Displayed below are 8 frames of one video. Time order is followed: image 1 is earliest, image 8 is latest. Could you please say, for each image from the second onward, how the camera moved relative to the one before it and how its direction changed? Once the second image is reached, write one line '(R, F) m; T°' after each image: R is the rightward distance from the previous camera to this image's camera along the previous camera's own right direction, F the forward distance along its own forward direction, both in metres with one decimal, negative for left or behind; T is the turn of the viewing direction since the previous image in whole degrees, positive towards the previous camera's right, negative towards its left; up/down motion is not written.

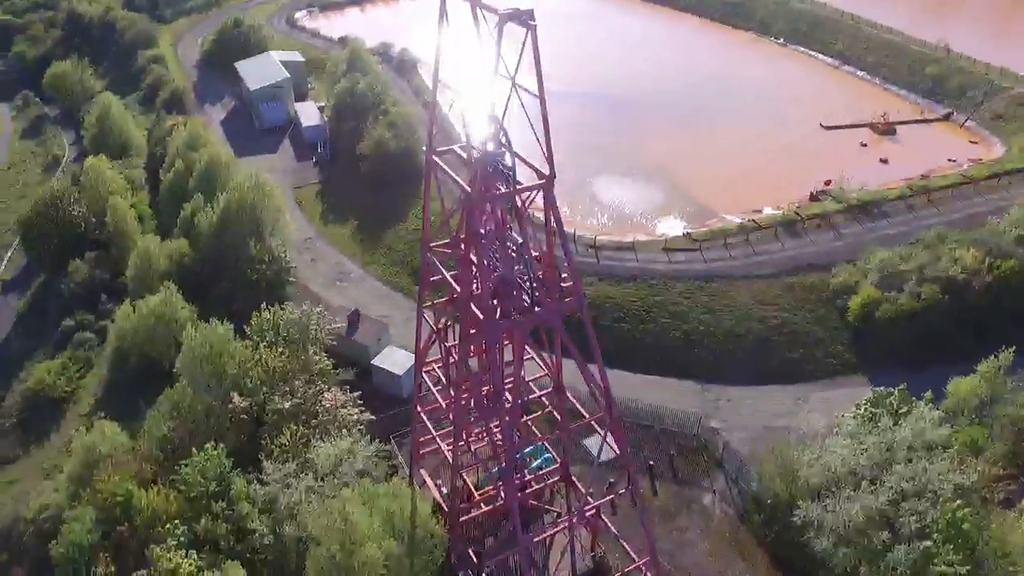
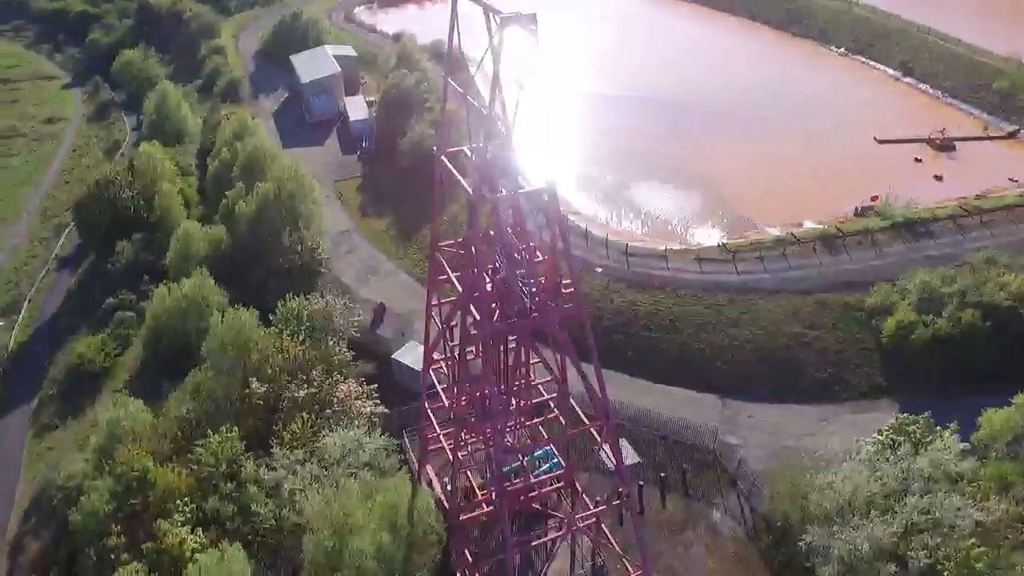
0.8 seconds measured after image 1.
(+1.7, 0.0) m; -4°
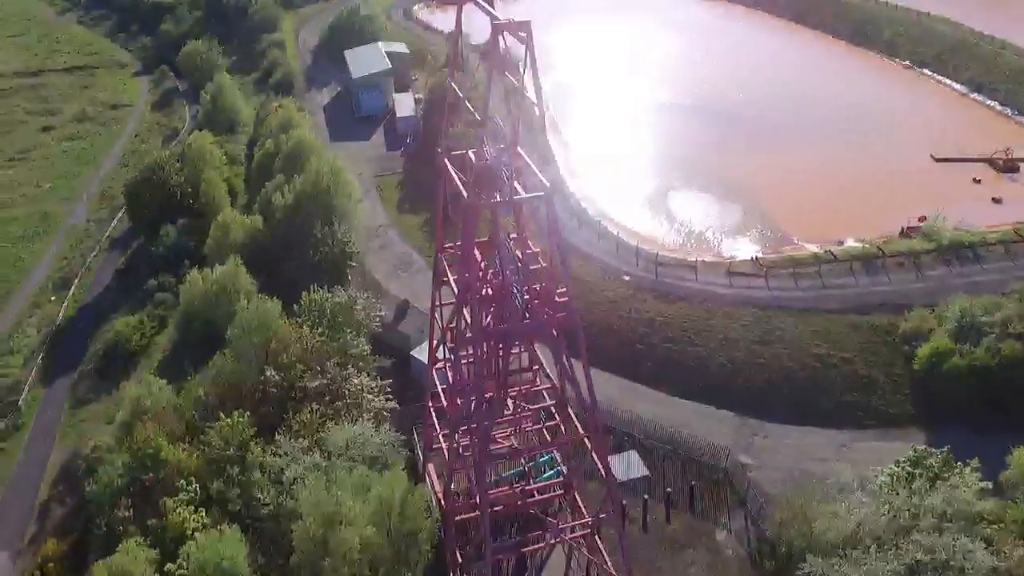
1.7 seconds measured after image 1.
(+2.0, 0.0) m; -5°
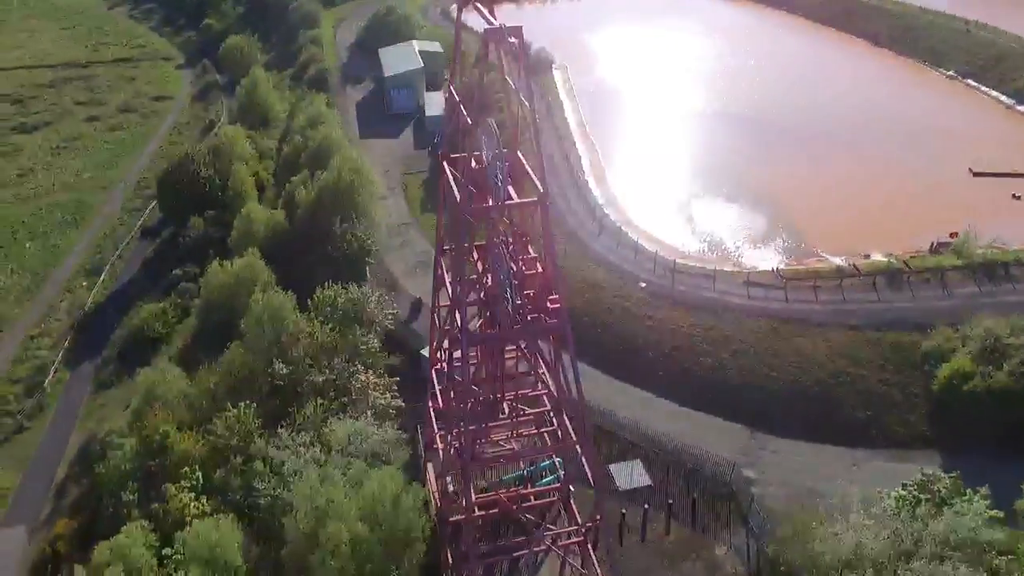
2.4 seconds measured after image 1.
(+1.4, 0.0) m; -3°
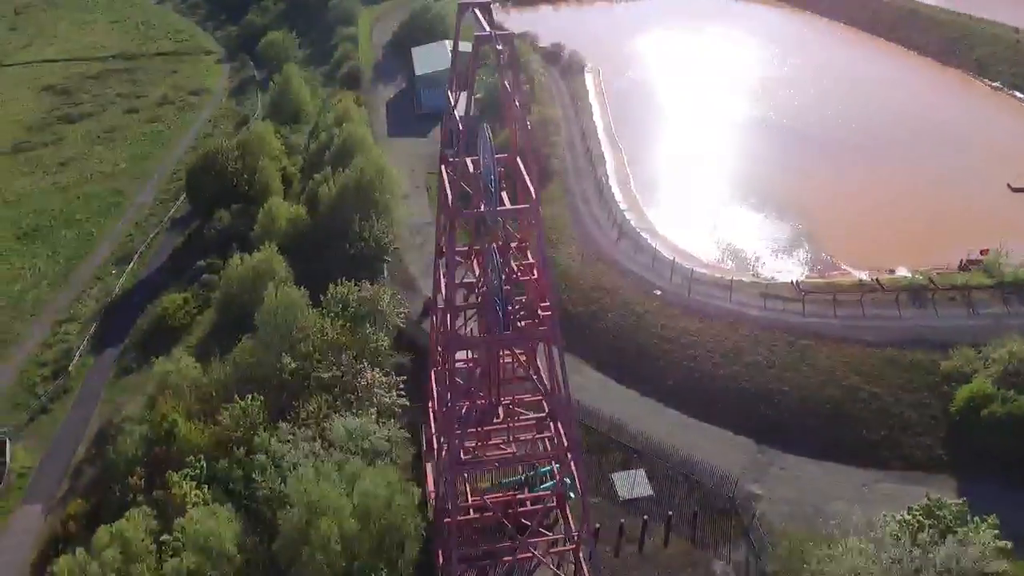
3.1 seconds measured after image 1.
(+1.4, 0.0) m; -3°
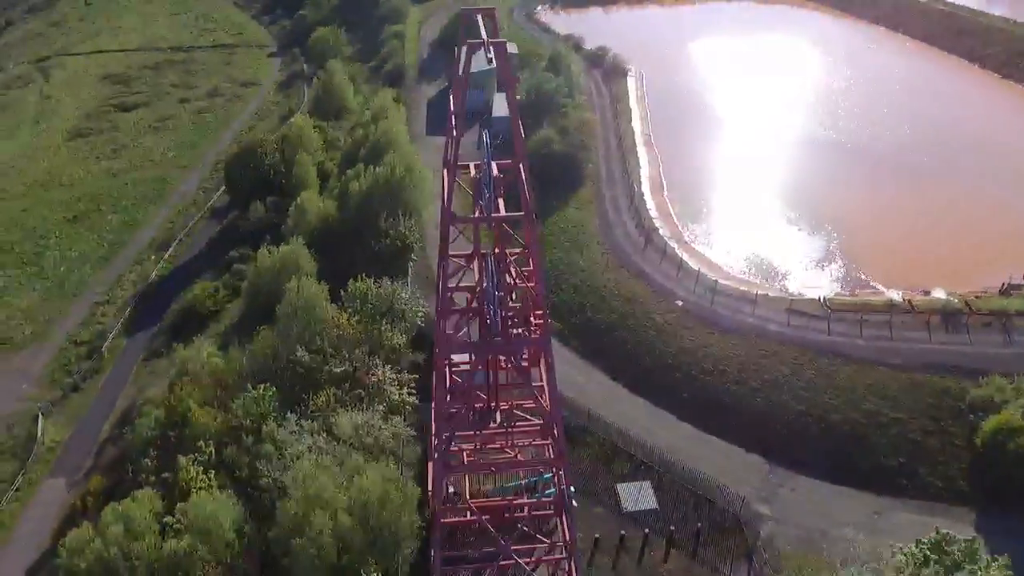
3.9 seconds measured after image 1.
(+1.6, +0.1) m; -4°
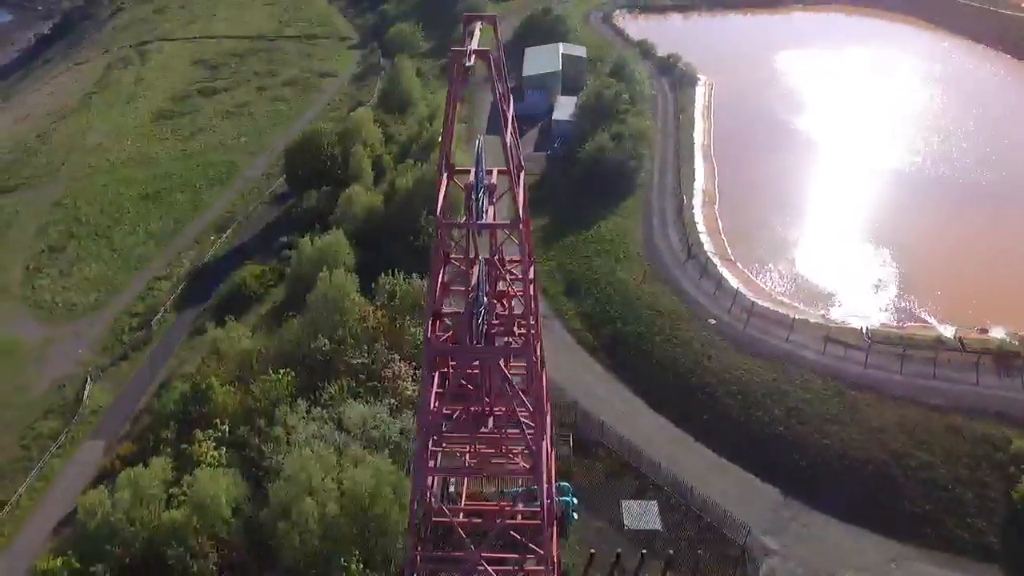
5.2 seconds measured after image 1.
(+2.8, +0.2) m; -6°
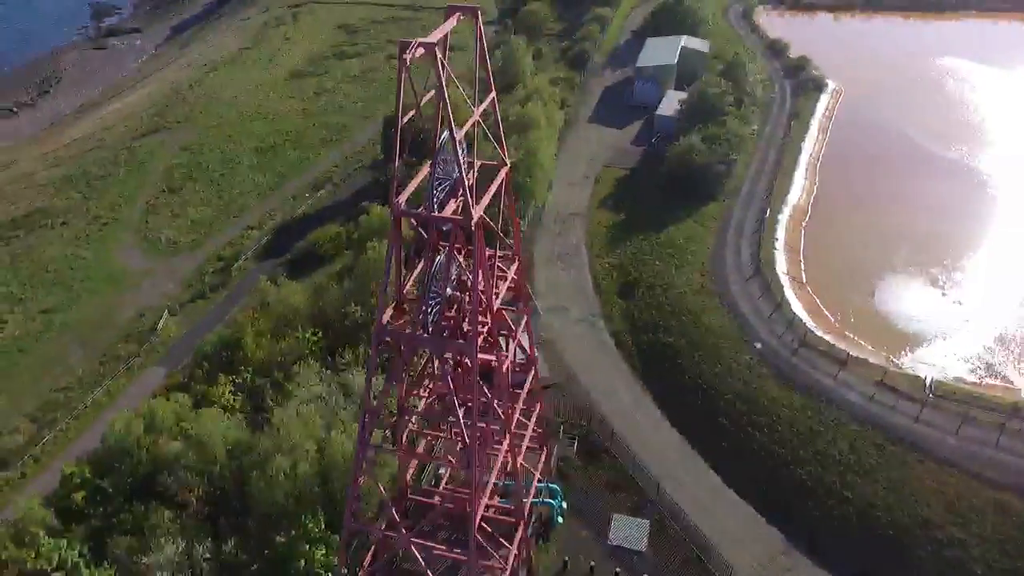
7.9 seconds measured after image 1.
(+5.4, +0.9) m; -11°
